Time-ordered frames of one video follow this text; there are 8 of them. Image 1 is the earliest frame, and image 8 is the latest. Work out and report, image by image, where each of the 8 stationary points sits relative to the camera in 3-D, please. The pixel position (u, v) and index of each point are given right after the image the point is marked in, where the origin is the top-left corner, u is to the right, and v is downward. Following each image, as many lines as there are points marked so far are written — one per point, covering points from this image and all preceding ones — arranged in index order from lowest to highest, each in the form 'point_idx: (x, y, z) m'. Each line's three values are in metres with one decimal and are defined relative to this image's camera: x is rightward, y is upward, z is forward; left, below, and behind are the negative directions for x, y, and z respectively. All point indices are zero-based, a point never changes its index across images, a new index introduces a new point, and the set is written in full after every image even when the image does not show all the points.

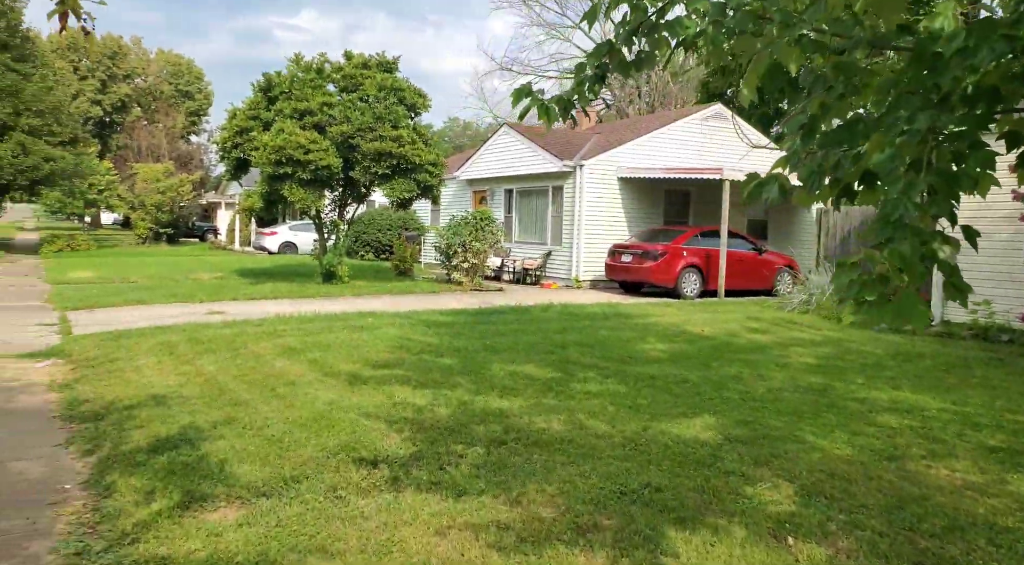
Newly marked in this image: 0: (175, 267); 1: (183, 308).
0: (-9.6, +0.4, +19.7) m
1: (-5.3, -0.4, +11.2) m
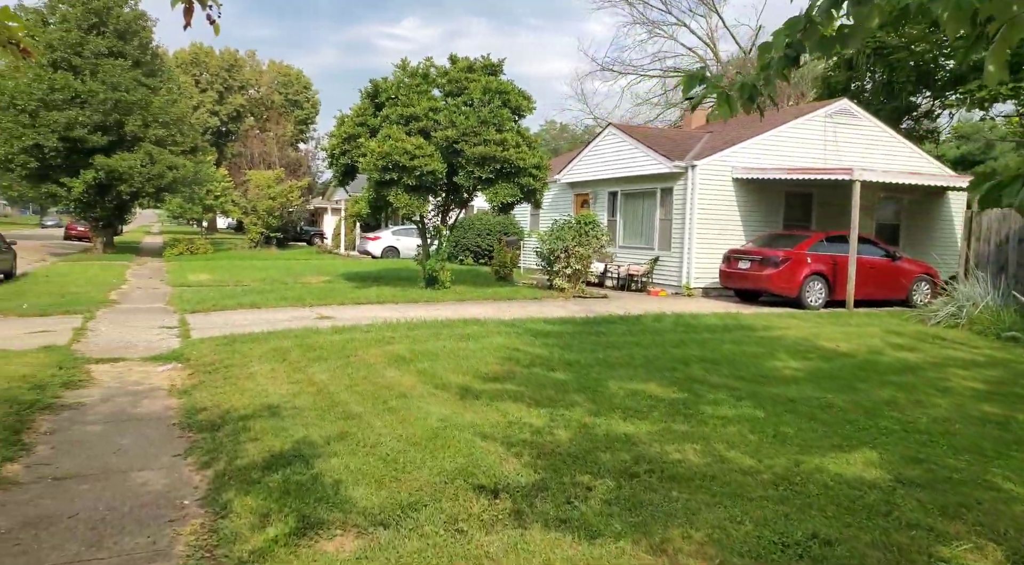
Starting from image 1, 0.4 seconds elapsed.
0: (-6.7, +0.4, +20.3) m
1: (-3.6, -0.5, +11.3) m
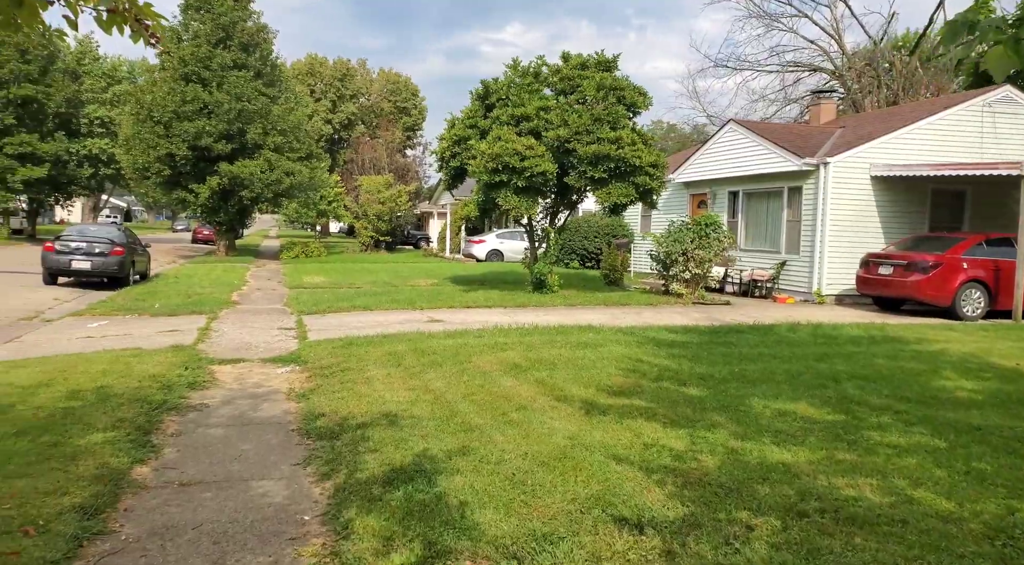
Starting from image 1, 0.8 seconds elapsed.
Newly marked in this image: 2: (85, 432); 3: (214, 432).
0: (-3.6, +0.3, +20.6) m
1: (-1.8, -0.6, +11.2) m
2: (-3.0, -1.1, +4.8) m
3: (-2.3, -1.2, +5.3) m
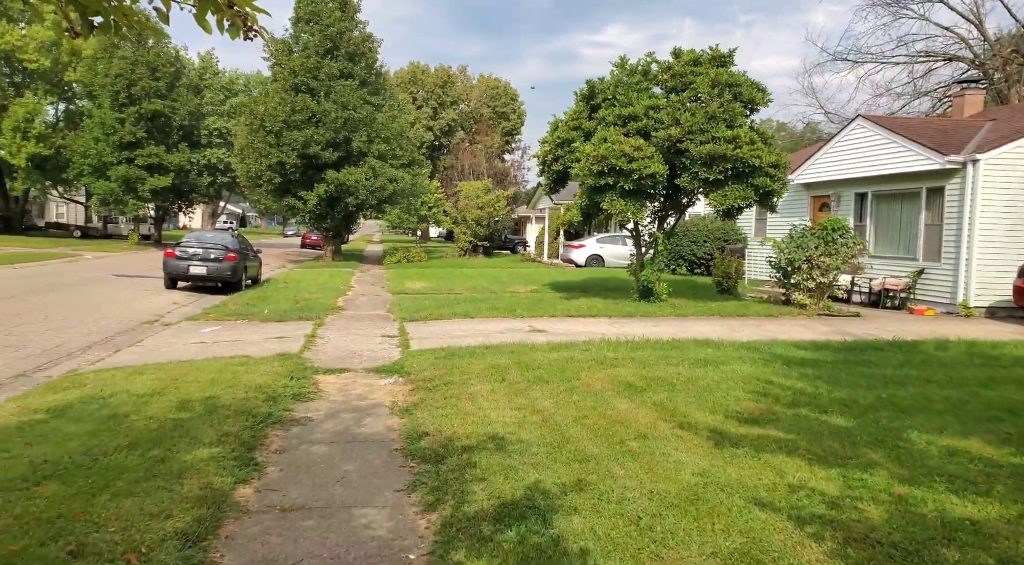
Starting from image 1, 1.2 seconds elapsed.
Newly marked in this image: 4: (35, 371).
0: (-0.6, +0.1, +20.5) m
1: (-0.1, -0.7, +10.9) m
2: (-2.2, -1.1, +4.7) m
3: (-1.4, -1.2, +5.1) m
4: (-5.3, -1.0, +7.7) m
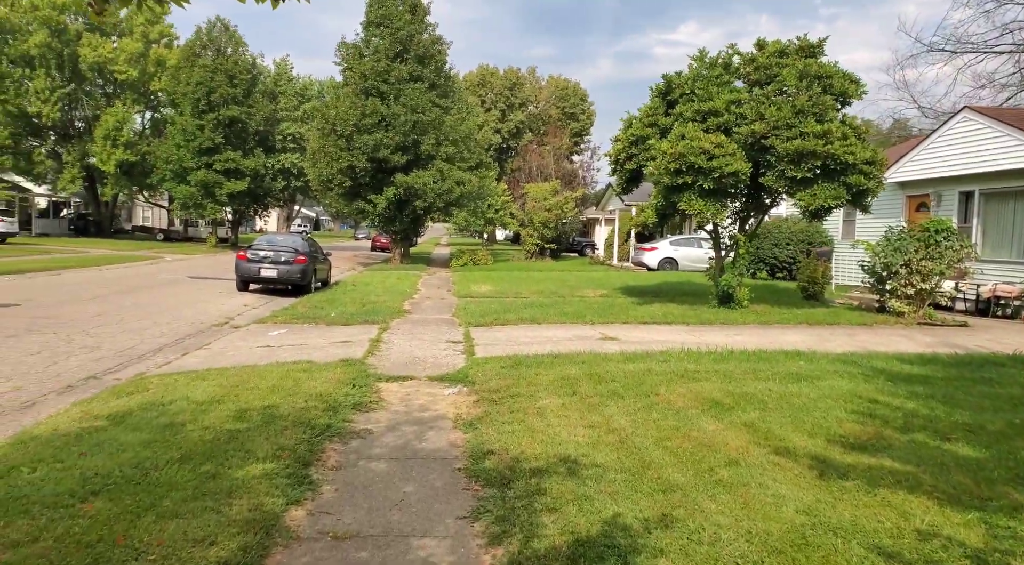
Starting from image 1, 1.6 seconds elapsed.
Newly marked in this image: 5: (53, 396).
0: (+1.4, 0.0, +20.0) m
1: (+1.0, -0.7, +10.4) m
2: (-1.7, -1.2, +4.4) m
3: (-0.9, -1.3, +4.7) m
4: (-4.6, -1.0, +7.7) m
5: (-4.4, -1.1, +6.6) m
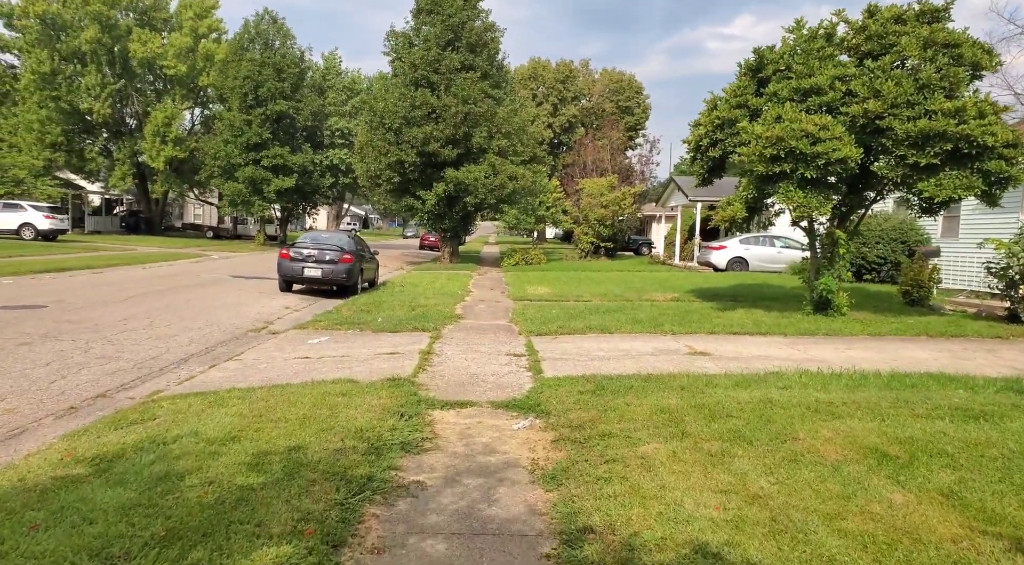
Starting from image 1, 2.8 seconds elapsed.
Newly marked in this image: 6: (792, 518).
0: (+3.0, 0.0, +18.5) m
1: (+1.9, -0.8, +9.0) m
2: (-1.2, -1.2, +3.2) m
3: (-0.4, -1.3, +3.4) m
4: (-3.8, -1.1, +6.7) m
5: (-3.8, -1.1, +5.5) m
6: (+1.4, -1.2, +3.5) m
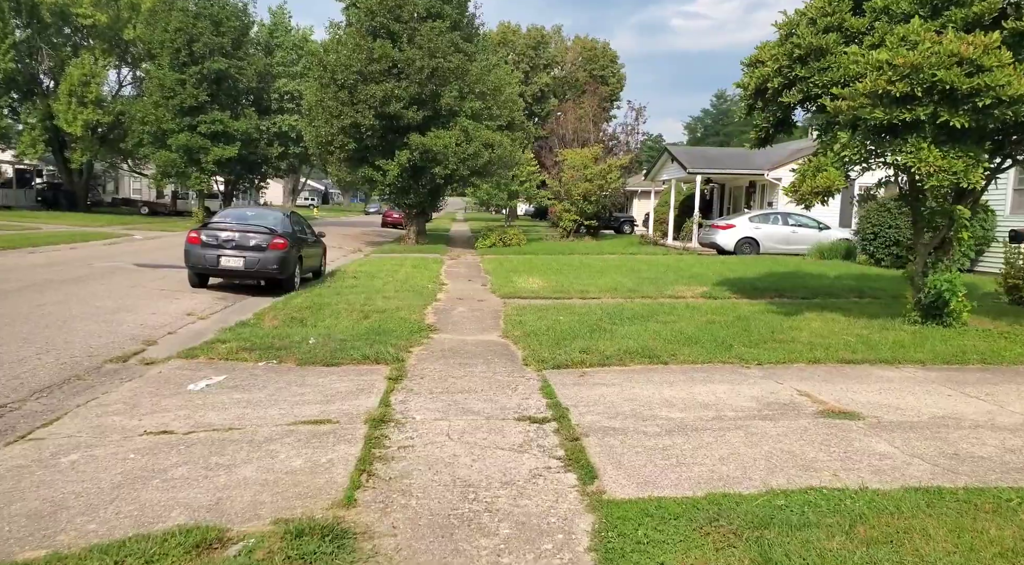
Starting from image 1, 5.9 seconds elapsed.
0: (+2.6, +0.2, +15.0) m
1: (+2.0, -0.9, +5.5) m
2: (-0.8, -1.5, -0.4) m
3: (0.0, -1.6, -0.1) m
4: (-3.6, -1.2, +2.9) m
5: (-3.5, -1.3, +1.8) m
6: (+1.8, -1.5, +0.1) m
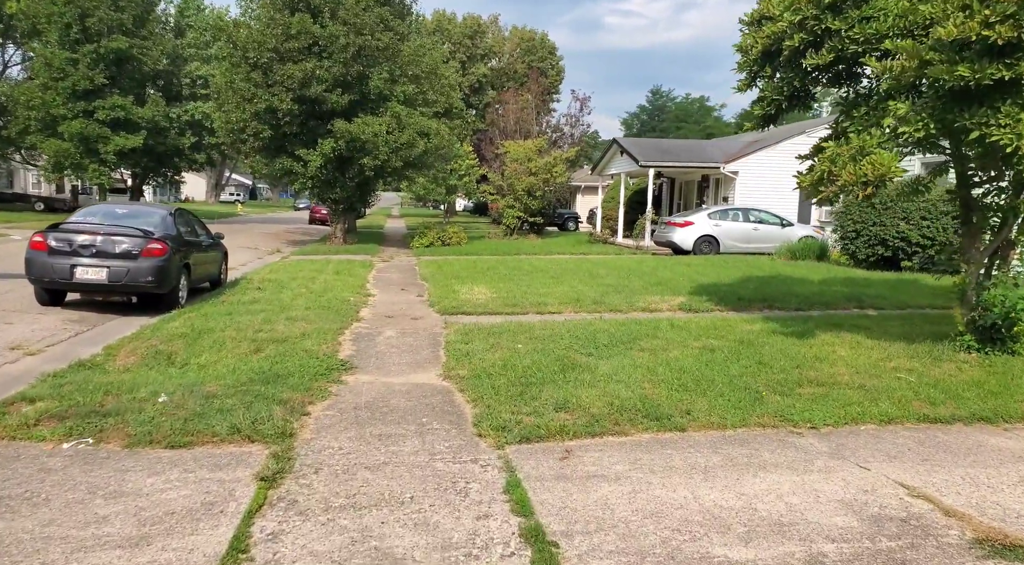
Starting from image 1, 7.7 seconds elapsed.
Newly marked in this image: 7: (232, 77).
0: (+1.5, +0.1, +13.0) m
1: (+1.7, -1.1, +3.5) m
2: (-0.5, -1.8, -2.7) m
3: (+0.2, -1.8, -2.3) m
4: (-3.6, -1.5, +0.4) m
5: (-3.4, -1.6, -0.7) m
6: (+2.0, -1.7, -1.9) m
7: (-8.1, +6.0, +19.8) m
